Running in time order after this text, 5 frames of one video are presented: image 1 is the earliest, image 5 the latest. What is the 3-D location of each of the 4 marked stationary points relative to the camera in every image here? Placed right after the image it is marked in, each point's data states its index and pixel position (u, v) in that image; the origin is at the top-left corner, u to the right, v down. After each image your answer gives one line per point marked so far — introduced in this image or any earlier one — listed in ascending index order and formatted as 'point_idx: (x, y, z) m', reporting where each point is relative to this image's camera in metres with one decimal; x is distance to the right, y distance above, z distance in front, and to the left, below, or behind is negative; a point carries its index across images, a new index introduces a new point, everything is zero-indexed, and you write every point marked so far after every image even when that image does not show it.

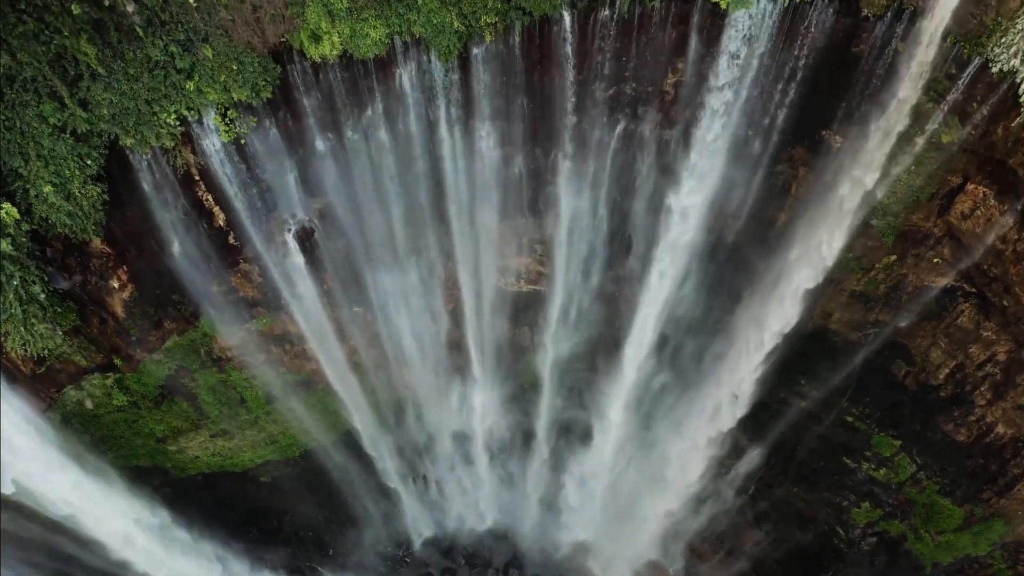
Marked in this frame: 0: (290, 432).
0: (-4.3, -2.8, +12.9) m
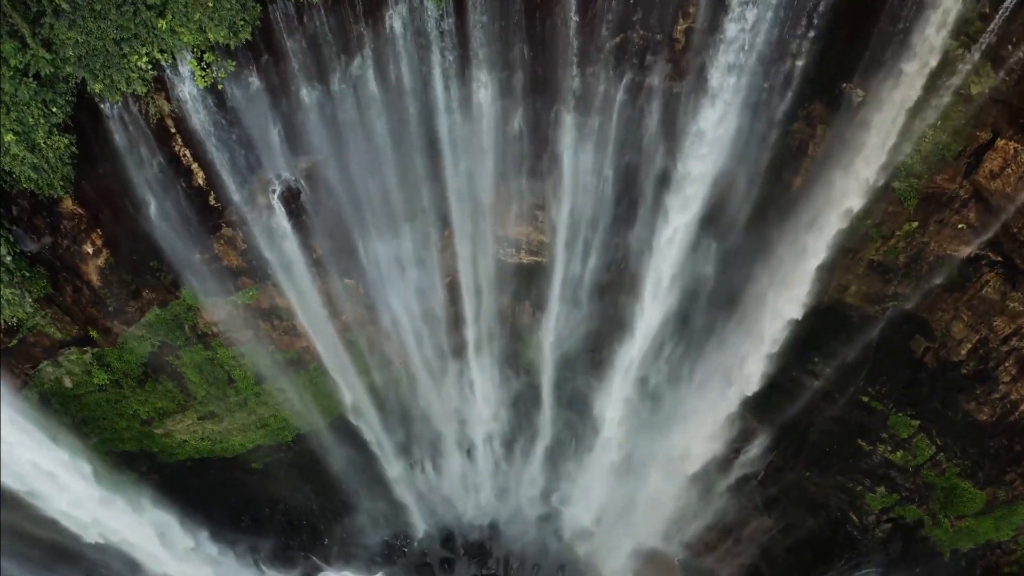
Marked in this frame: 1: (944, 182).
0: (-4.3, -2.3, +12.4) m
1: (+6.0, +1.5, +9.2) m
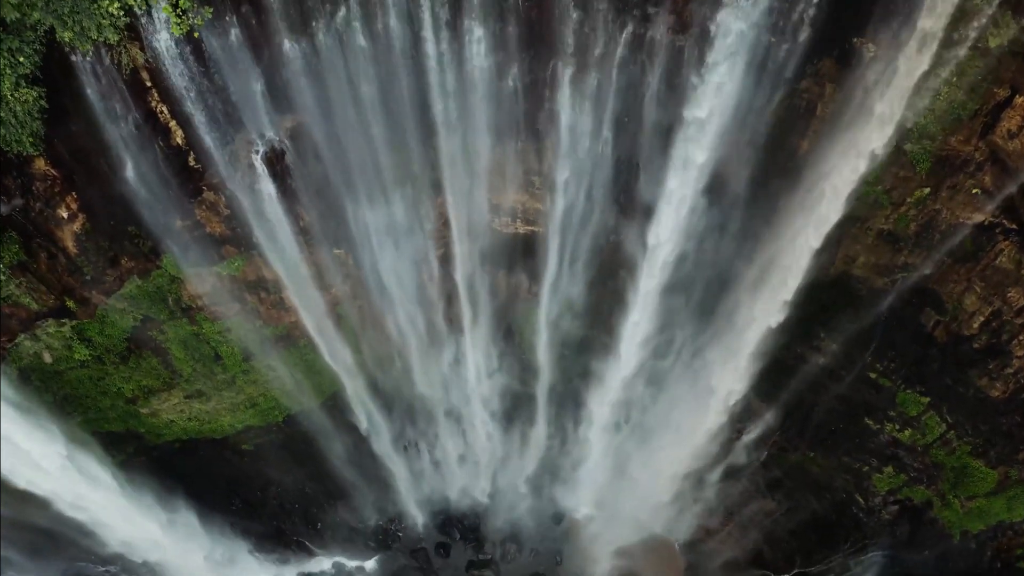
0: (-4.4, -1.9, +12.0) m
1: (+6.0, +1.9, +8.8) m
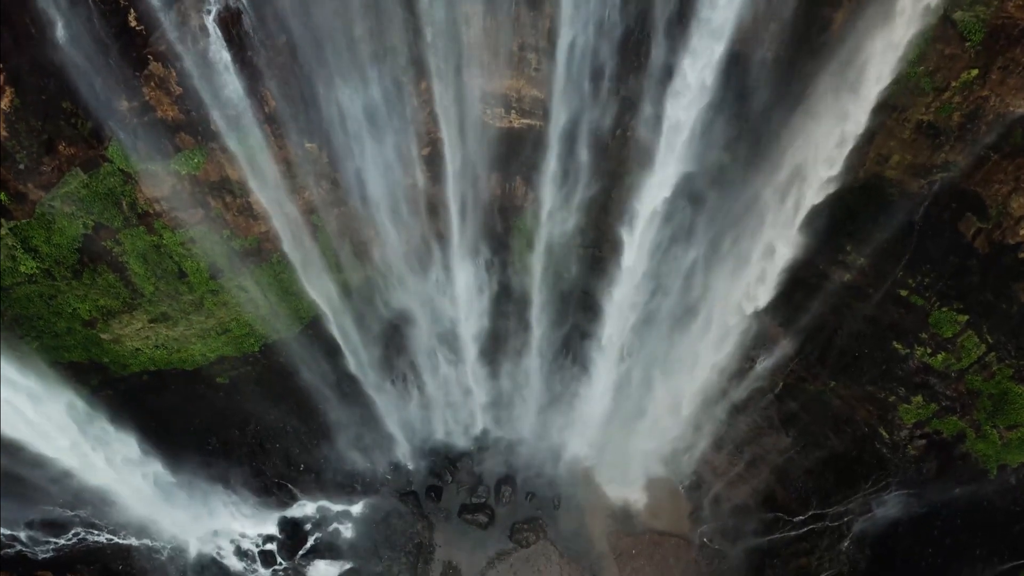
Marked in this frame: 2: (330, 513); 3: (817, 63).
0: (-4.4, -0.5, +11.0) m
1: (+5.9, +3.3, +7.7) m
2: (-3.5, -4.3, +12.5) m
3: (+4.1, +3.0, +8.9) m
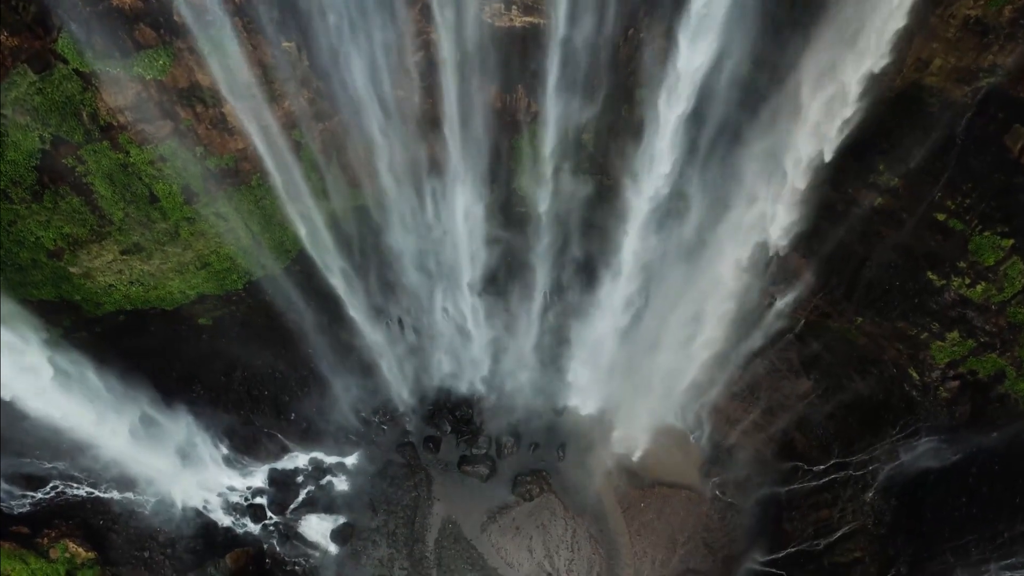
0: (-4.4, +0.6, +10.2) m
1: (+5.9, +4.3, +6.7) m
2: (-3.4, -3.1, +11.8) m
3: (+4.1, +4.1, +7.9) m
